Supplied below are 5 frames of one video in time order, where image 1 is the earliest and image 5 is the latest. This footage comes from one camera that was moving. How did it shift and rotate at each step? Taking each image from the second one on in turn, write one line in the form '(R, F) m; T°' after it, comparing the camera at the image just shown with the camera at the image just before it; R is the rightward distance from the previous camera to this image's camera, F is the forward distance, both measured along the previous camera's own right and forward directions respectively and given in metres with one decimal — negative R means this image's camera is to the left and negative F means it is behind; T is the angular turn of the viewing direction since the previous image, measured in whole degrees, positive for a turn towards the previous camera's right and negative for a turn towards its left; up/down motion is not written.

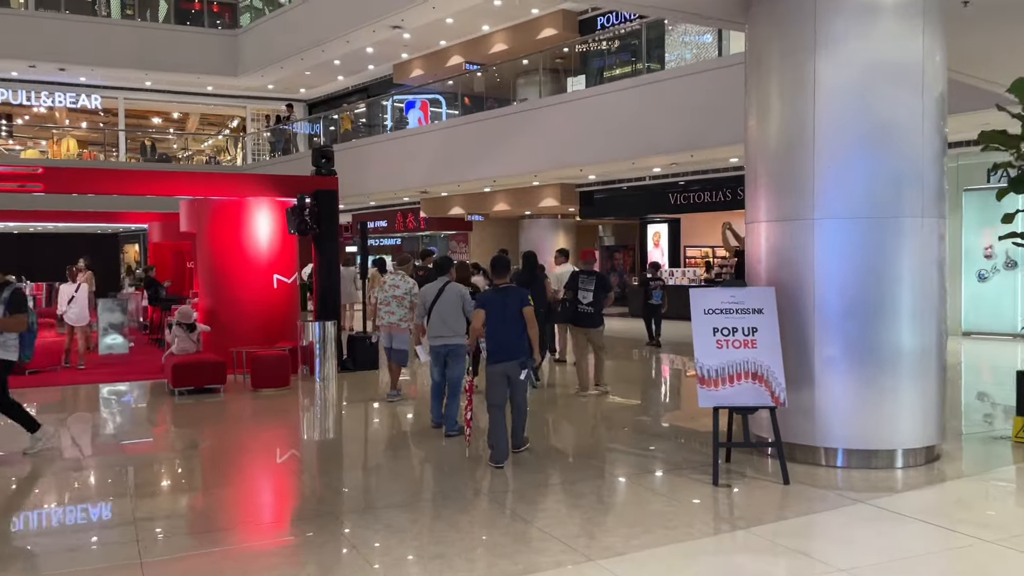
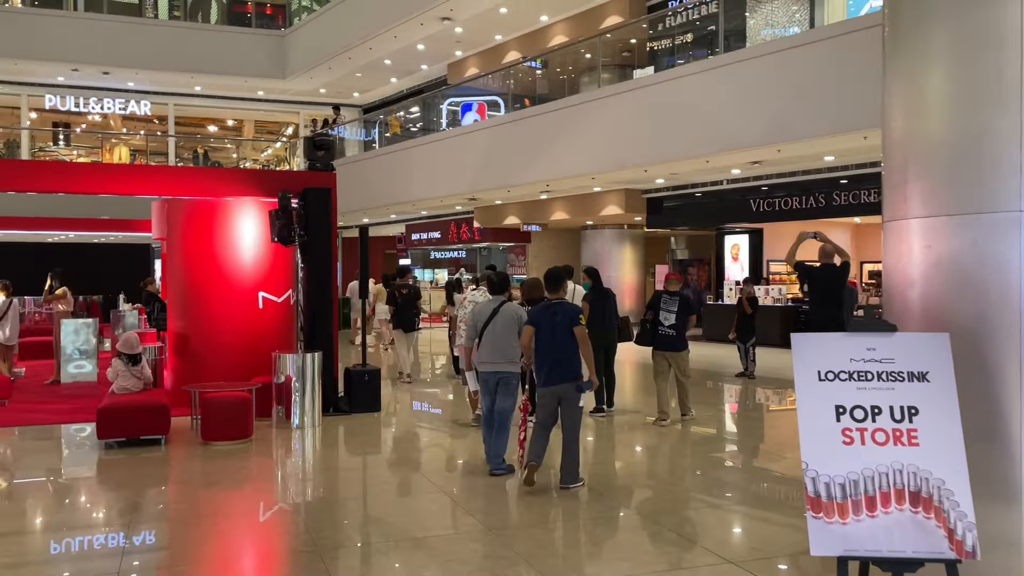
(+0.3, +1.9) m; -5°
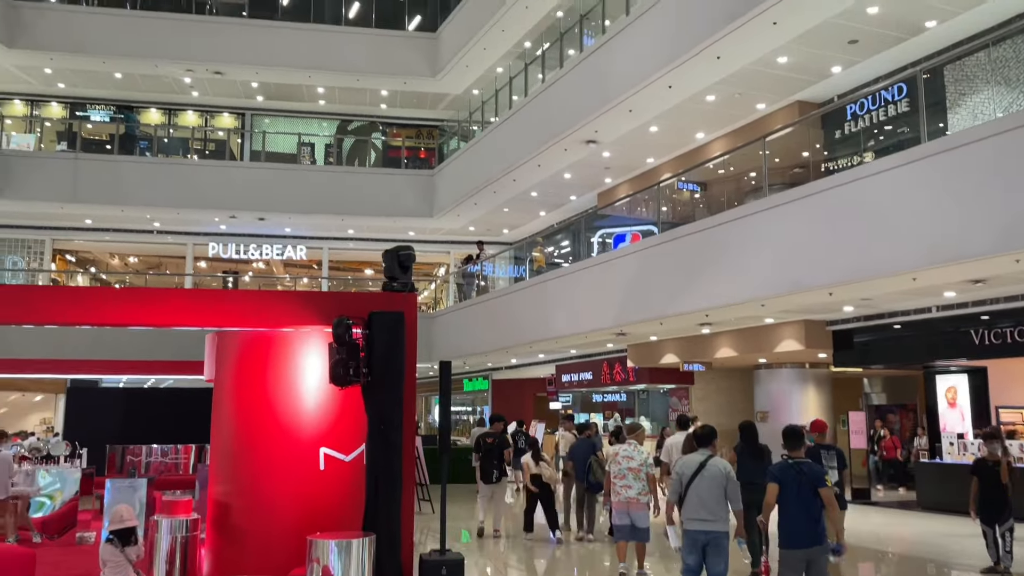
(+0.2, +1.9) m; -12°
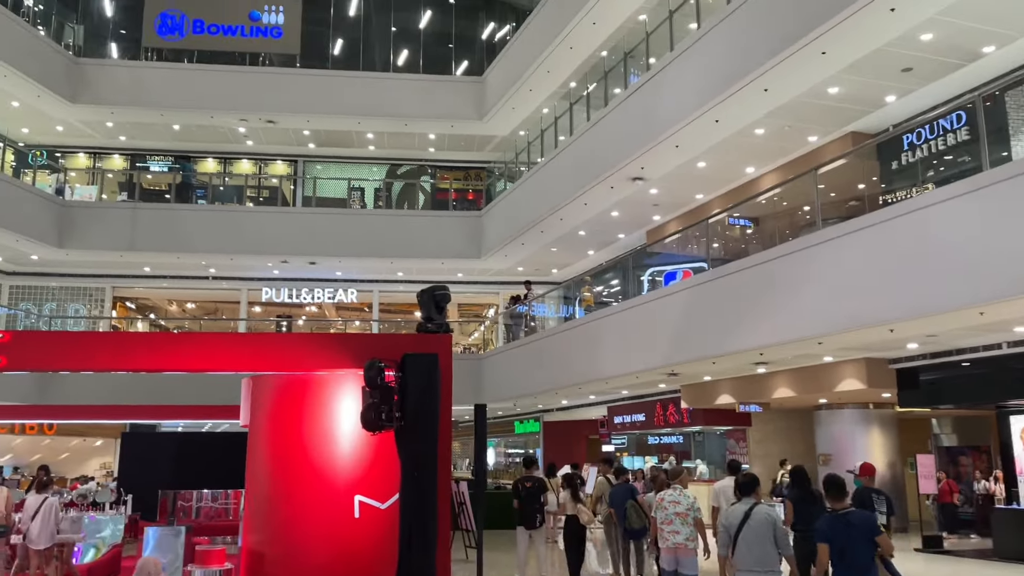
(+0.1, +0.2) m; -4°
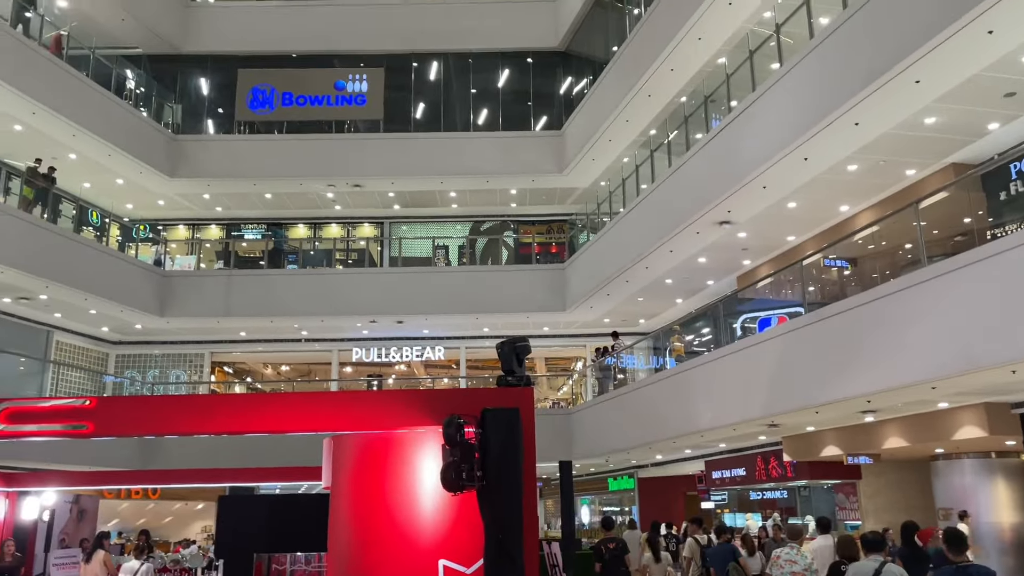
(0.0, +0.2) m; -6°
